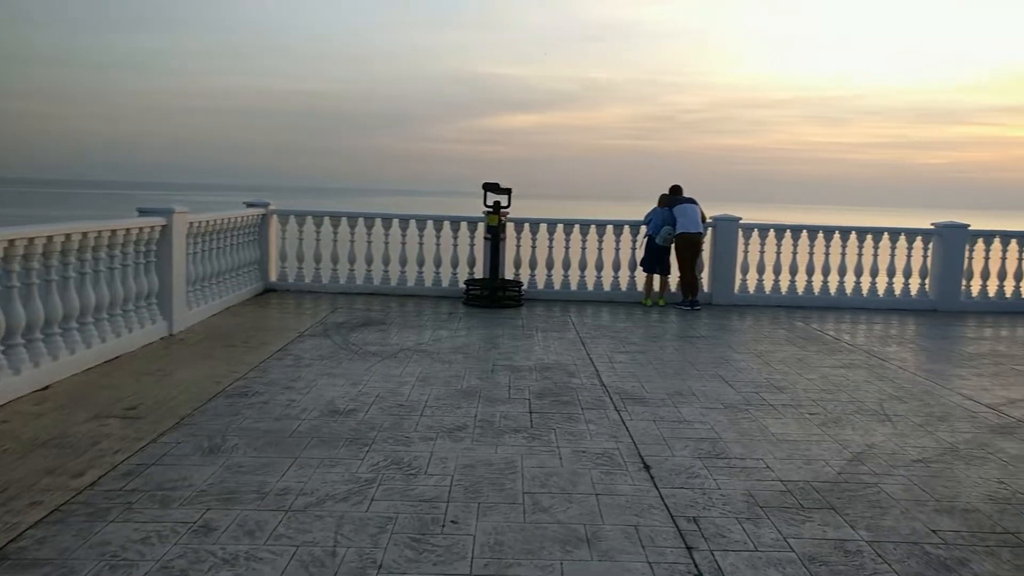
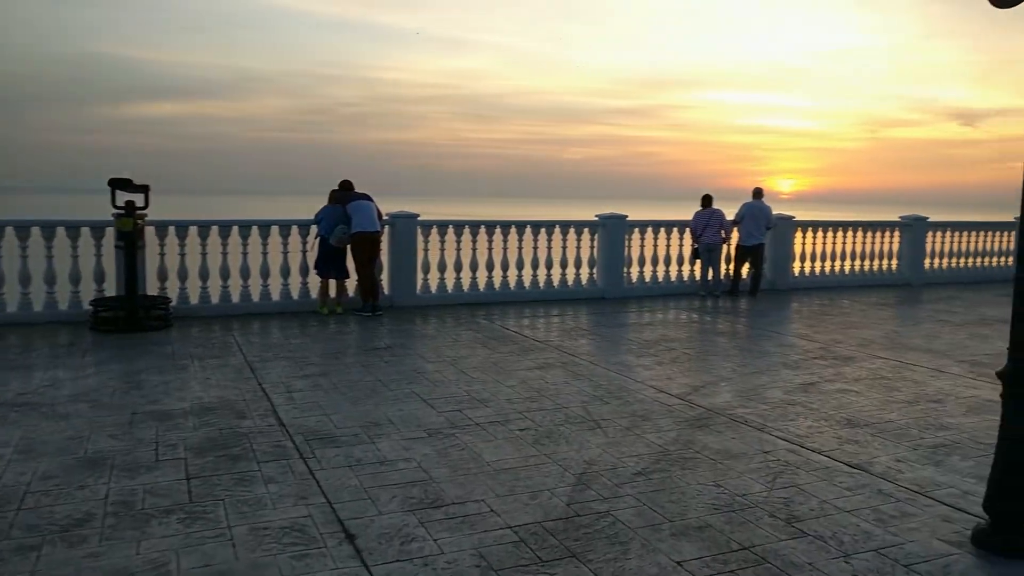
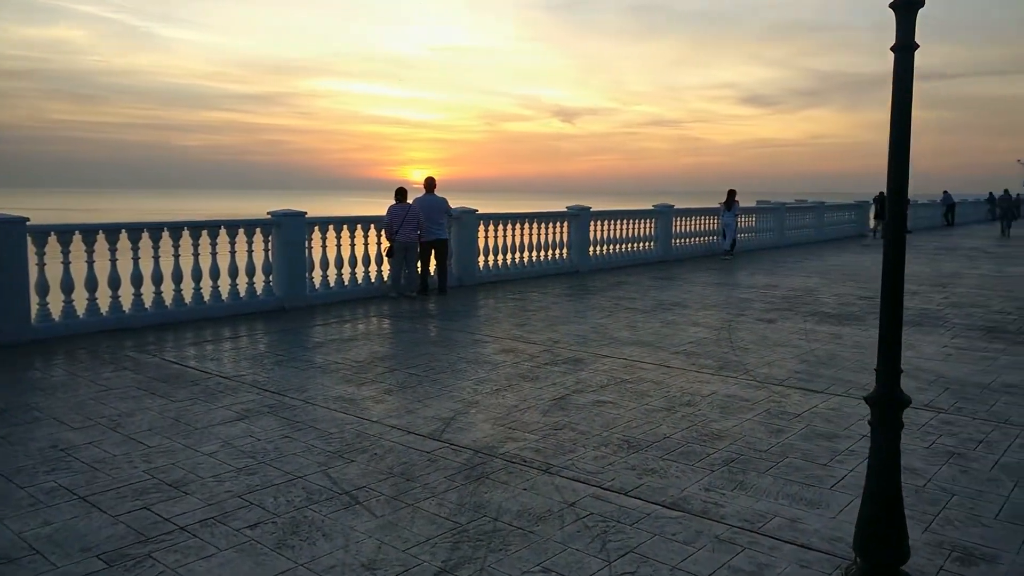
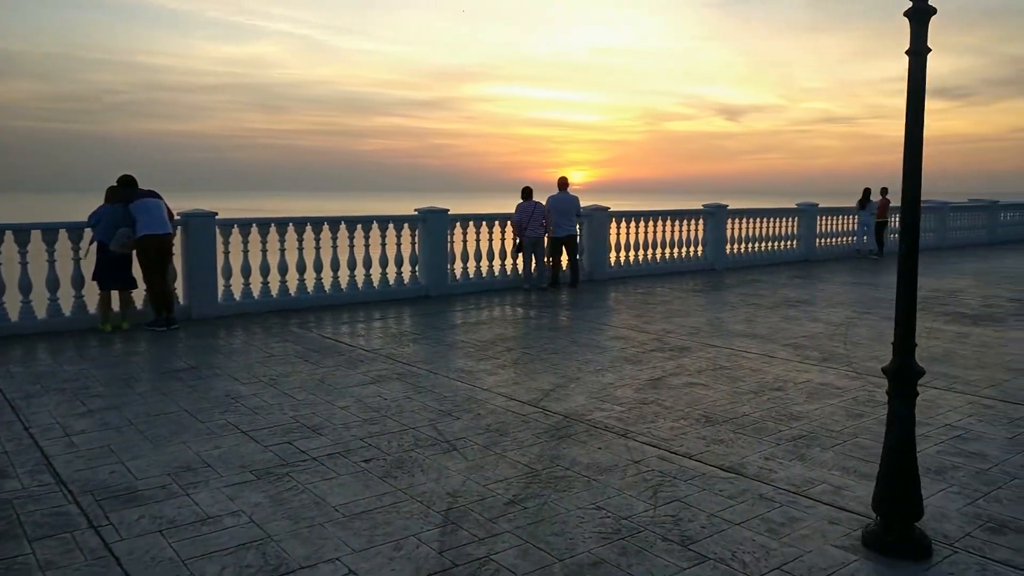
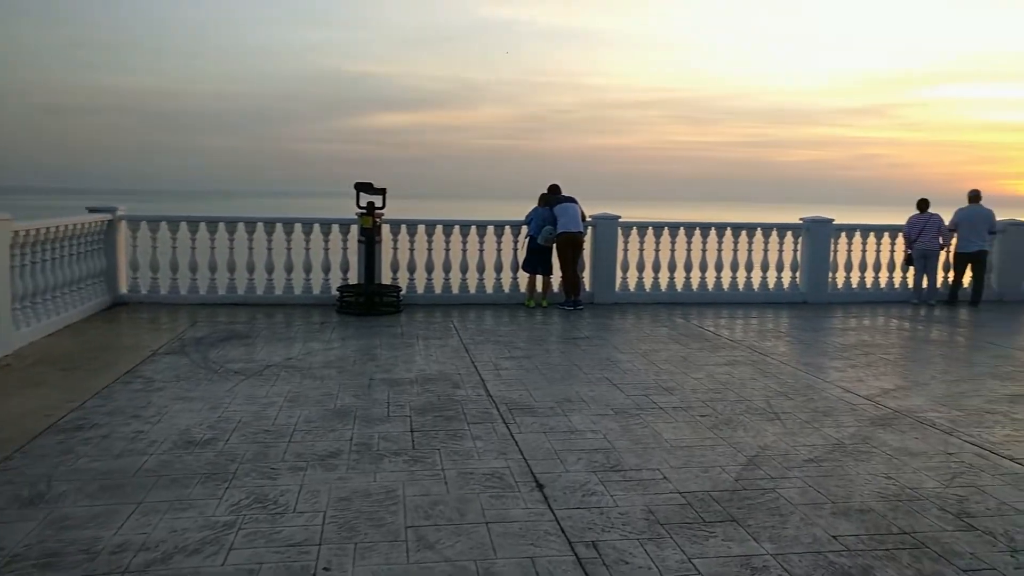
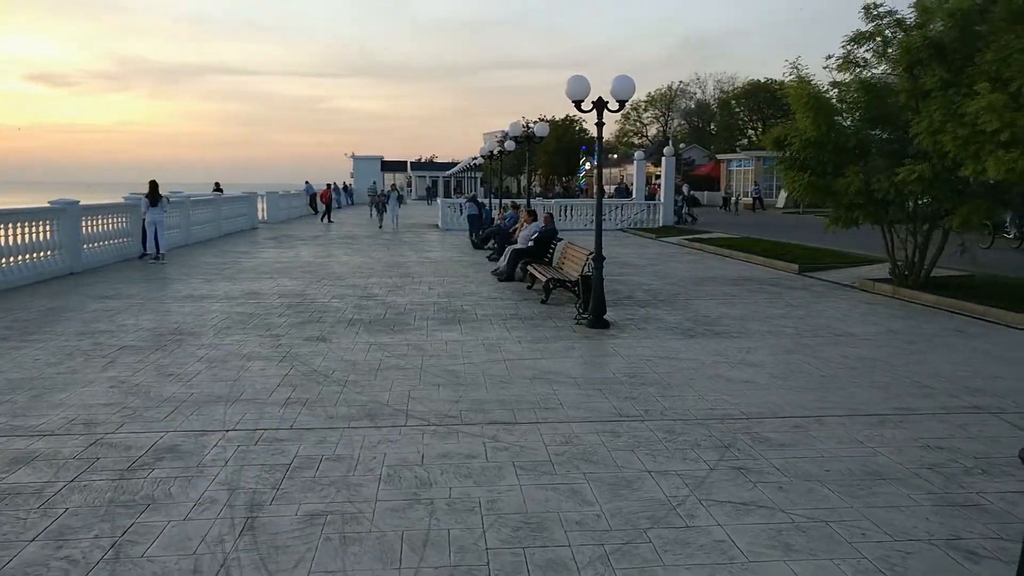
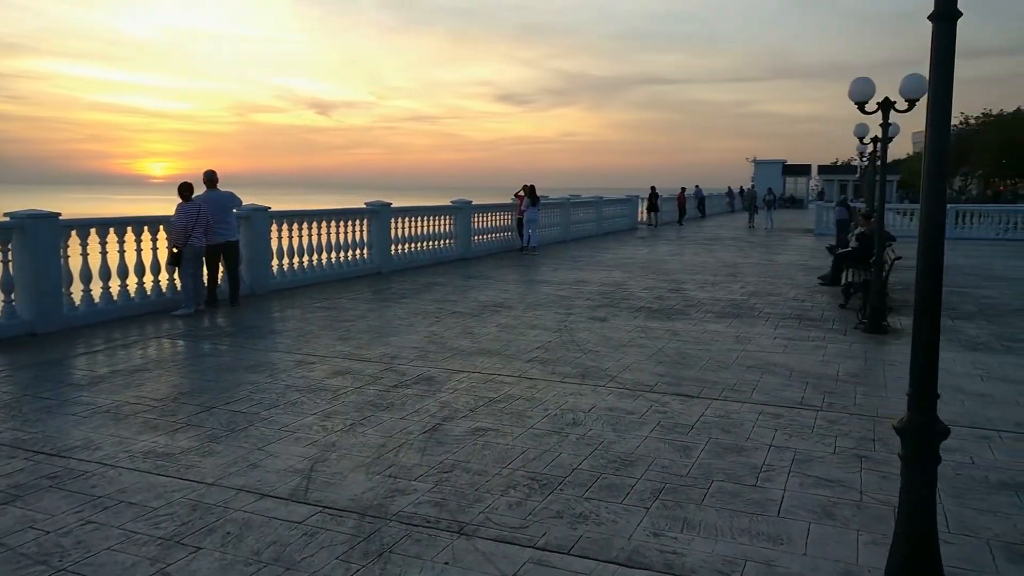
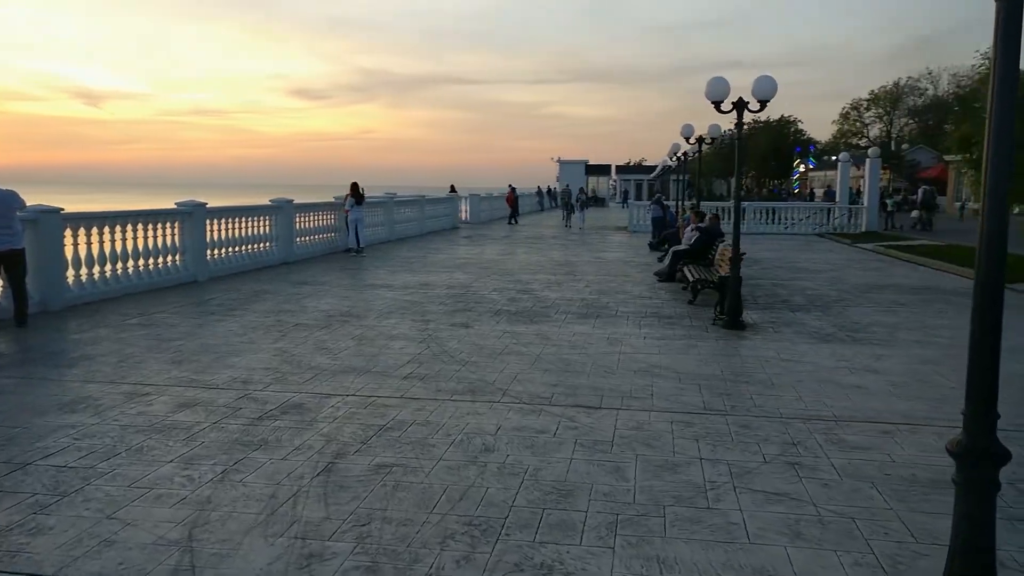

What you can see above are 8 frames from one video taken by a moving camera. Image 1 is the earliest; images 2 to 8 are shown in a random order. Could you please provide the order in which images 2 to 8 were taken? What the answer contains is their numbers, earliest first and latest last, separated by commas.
5, 2, 4, 3, 7, 8, 6
